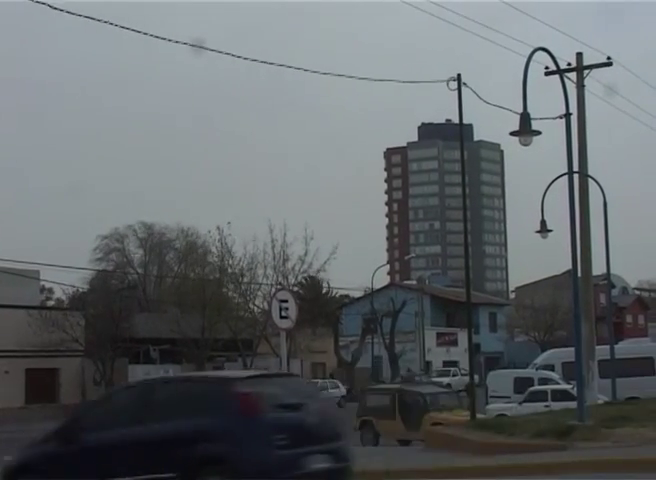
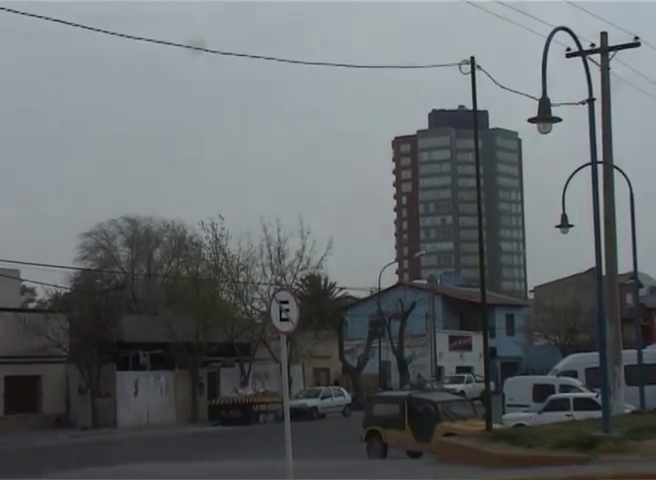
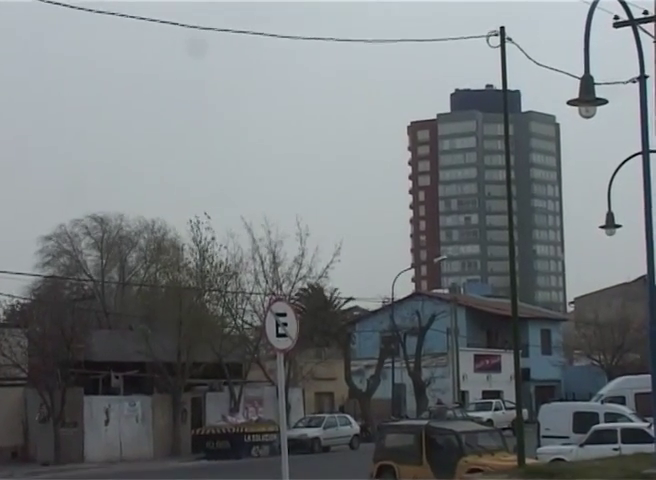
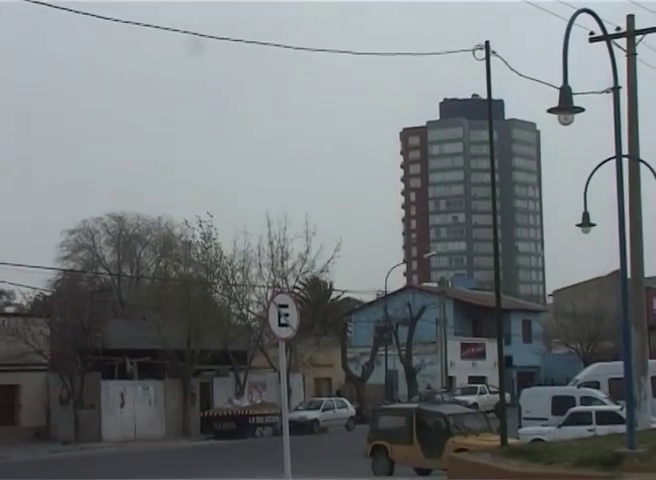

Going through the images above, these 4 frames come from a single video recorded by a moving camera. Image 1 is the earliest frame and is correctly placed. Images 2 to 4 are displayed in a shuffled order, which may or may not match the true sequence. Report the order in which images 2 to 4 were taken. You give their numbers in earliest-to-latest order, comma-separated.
2, 4, 3
